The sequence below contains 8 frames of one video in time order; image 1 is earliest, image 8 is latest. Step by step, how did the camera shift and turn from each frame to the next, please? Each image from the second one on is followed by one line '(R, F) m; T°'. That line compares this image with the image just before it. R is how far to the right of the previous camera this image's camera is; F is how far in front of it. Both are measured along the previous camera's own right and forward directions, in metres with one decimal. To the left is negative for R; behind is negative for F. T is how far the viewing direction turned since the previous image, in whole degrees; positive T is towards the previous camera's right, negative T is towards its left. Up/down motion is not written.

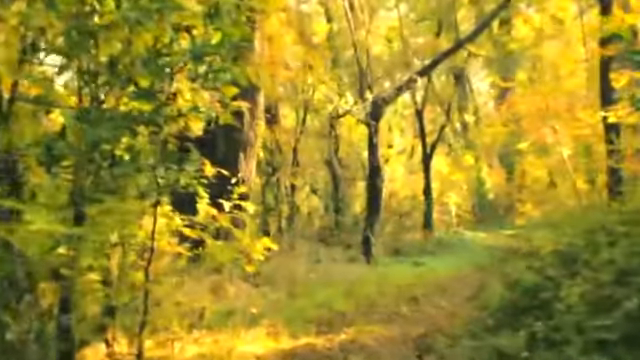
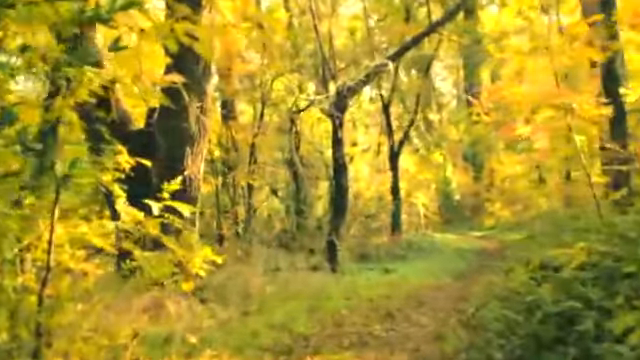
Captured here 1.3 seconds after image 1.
(0.0, +2.0) m; +2°
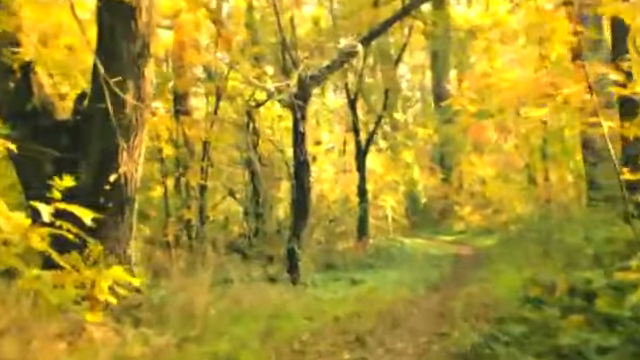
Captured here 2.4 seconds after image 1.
(+0.1, +1.9) m; +2°
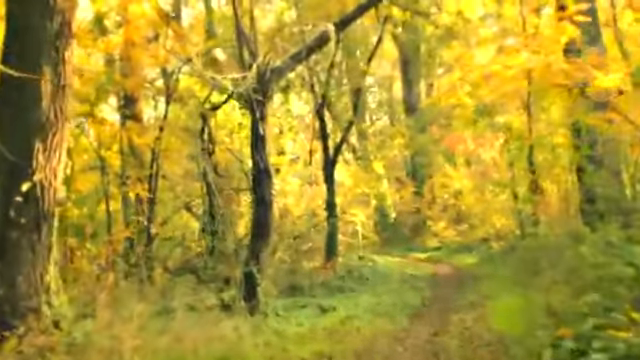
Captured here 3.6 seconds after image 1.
(0.0, +2.1) m; +2°
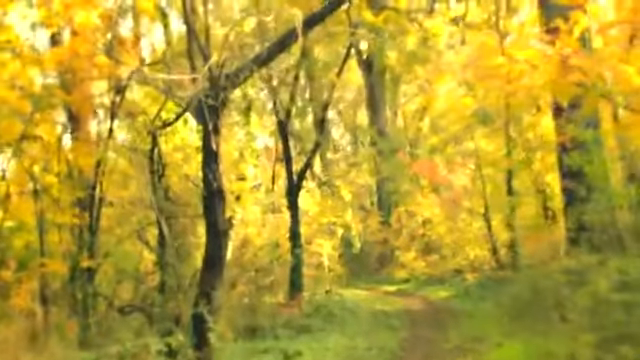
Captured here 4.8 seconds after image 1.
(0.0, +1.8) m; +2°
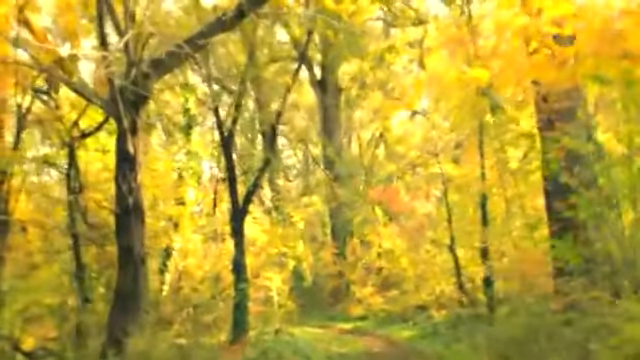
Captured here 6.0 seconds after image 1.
(0.0, +2.4) m; +3°
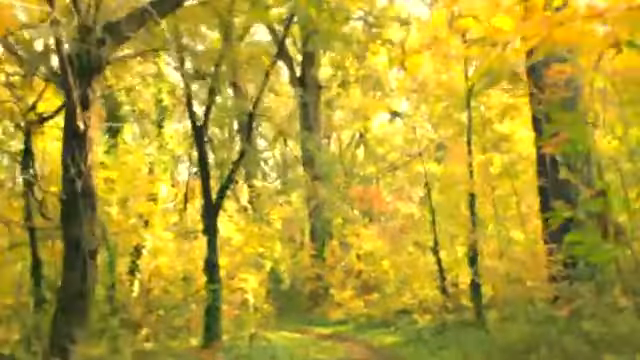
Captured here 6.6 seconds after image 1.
(0.0, +1.0) m; +1°
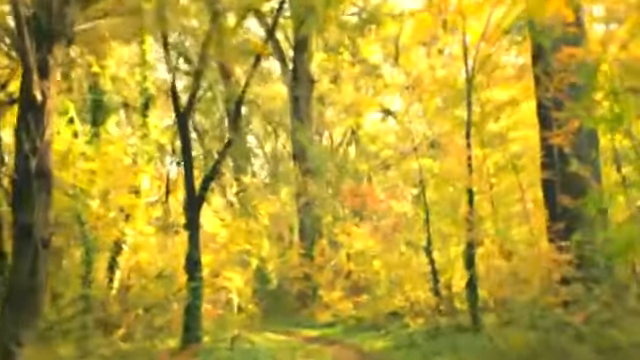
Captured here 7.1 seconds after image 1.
(0.0, +0.8) m; 0°
